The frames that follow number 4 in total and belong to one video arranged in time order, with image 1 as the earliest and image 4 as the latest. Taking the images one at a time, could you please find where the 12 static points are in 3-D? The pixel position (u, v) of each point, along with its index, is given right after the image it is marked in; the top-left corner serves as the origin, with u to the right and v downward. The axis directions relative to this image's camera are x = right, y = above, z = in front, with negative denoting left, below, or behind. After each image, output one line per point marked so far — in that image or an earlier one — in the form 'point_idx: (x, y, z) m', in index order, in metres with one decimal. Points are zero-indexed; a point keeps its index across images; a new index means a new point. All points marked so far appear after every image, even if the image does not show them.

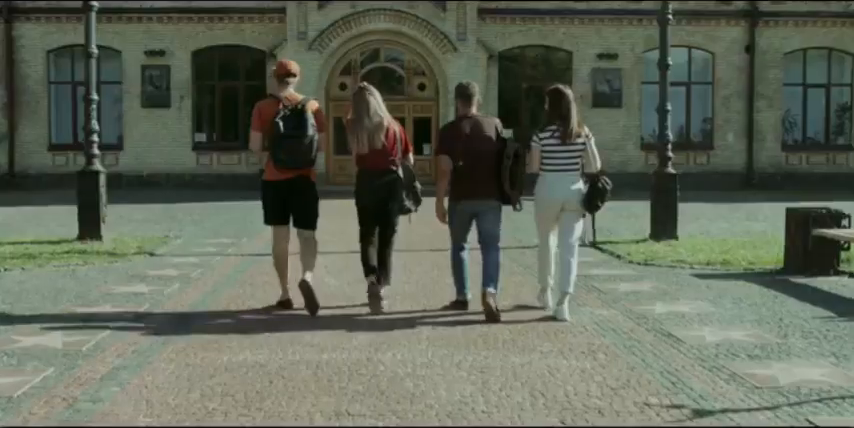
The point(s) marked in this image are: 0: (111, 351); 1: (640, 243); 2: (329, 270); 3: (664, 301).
0: (-2.1, -0.9, +7.8) m
1: (+2.9, -0.4, +16.4) m
2: (-1.1, -0.6, +13.8) m
3: (+2.1, -0.8, +10.3) m
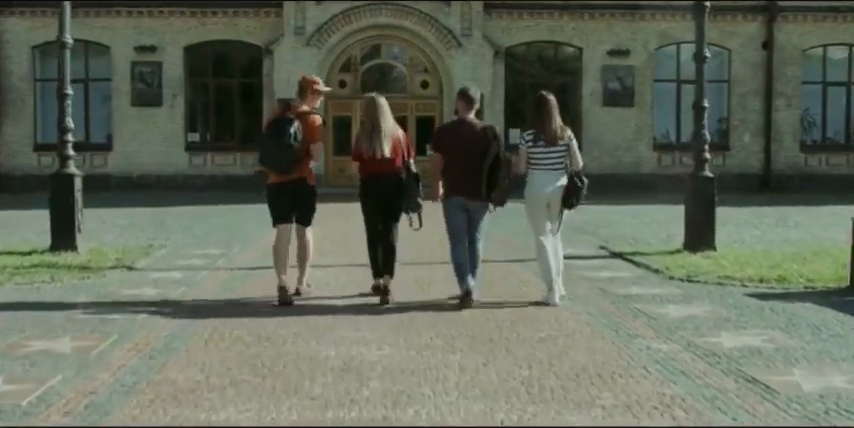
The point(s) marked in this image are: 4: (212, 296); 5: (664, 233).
0: (-1.9, -1.0, +6.2) m
1: (+3.0, -0.5, +14.7) m
2: (-1.0, -0.7, +12.1) m
3: (+2.2, -0.9, +8.7) m
4: (-2.0, -0.7, +11.1) m
5: (+3.8, -0.3, +19.0) m
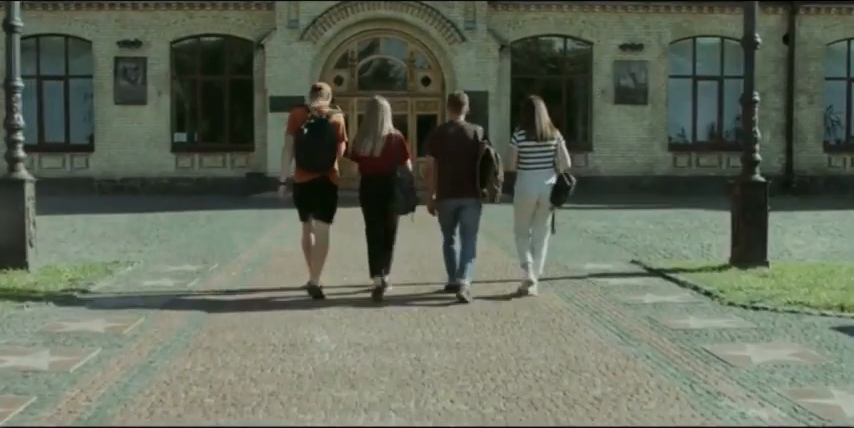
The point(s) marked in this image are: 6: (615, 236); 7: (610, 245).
0: (-1.8, -1.1, +4.2) m
1: (+3.1, -0.6, +12.7) m
2: (-0.9, -0.8, +10.1) m
3: (+2.3, -1.0, +6.7) m
4: (-1.9, -0.9, +9.1) m
5: (+3.8, -0.4, +17.0) m
6: (+2.9, -0.3, +18.1) m
7: (+2.6, -0.4, +16.6) m
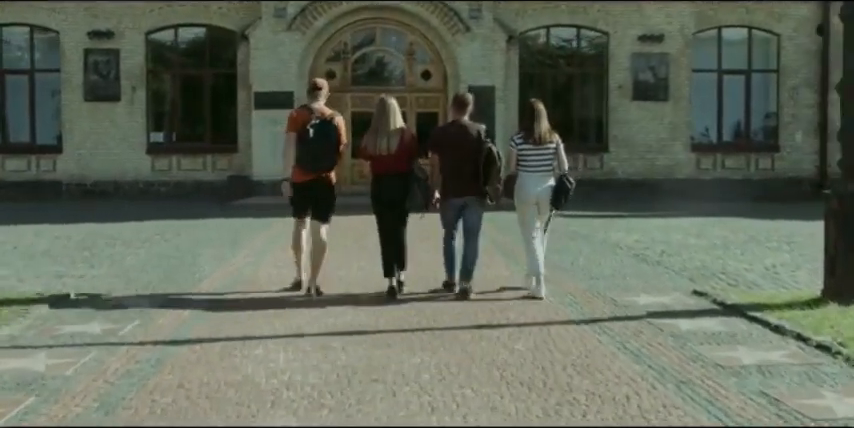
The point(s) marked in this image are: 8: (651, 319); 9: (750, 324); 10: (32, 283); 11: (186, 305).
0: (-1.7, -1.3, +1.2) m
1: (+3.2, -0.8, +9.8) m
2: (-0.8, -1.0, +7.2) m
3: (+2.4, -1.1, +3.8) m
4: (-1.8, -1.0, +6.1) m
5: (+3.9, -0.6, +14.1) m
6: (+2.9, -0.5, +15.2) m
7: (+2.6, -0.6, +13.7) m
8: (+1.8, -0.8, +9.4) m
9: (+2.5, -0.9, +9.2) m
10: (-4.0, -0.7, +12.1) m
11: (-2.1, -0.8, +10.0) m
